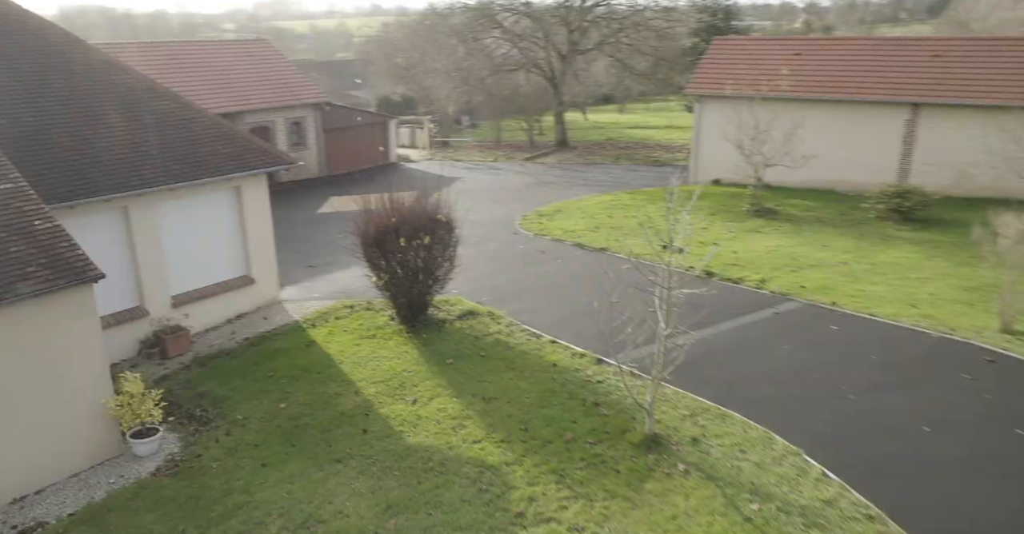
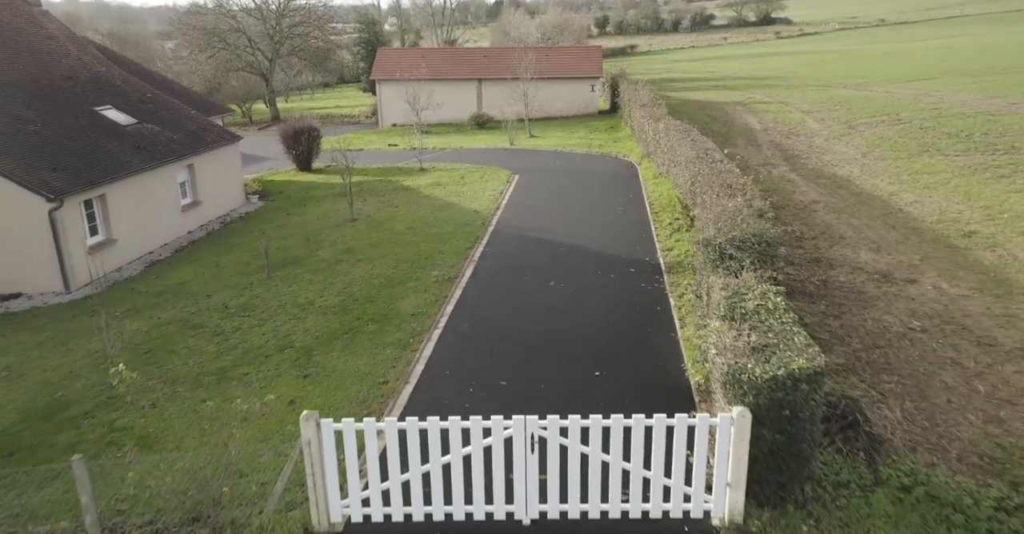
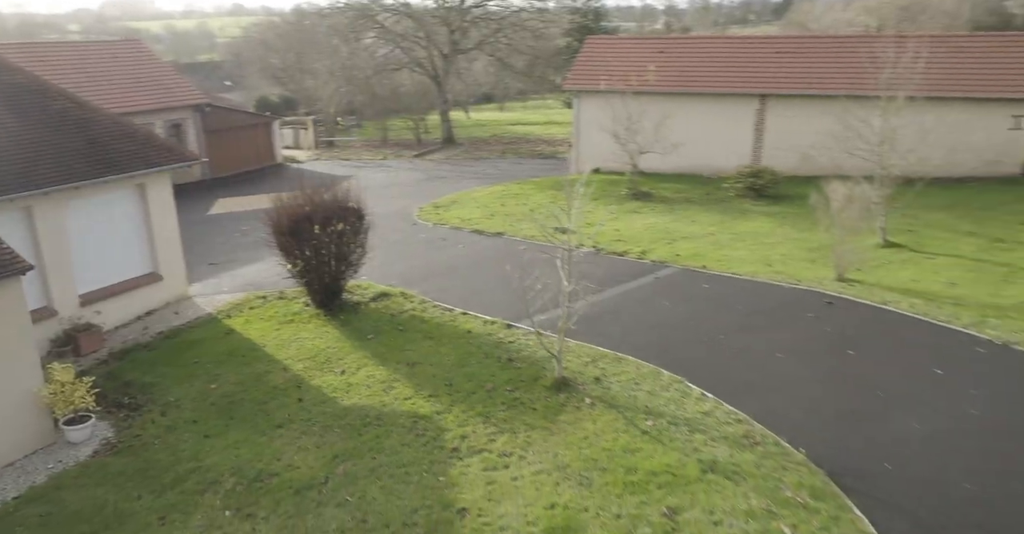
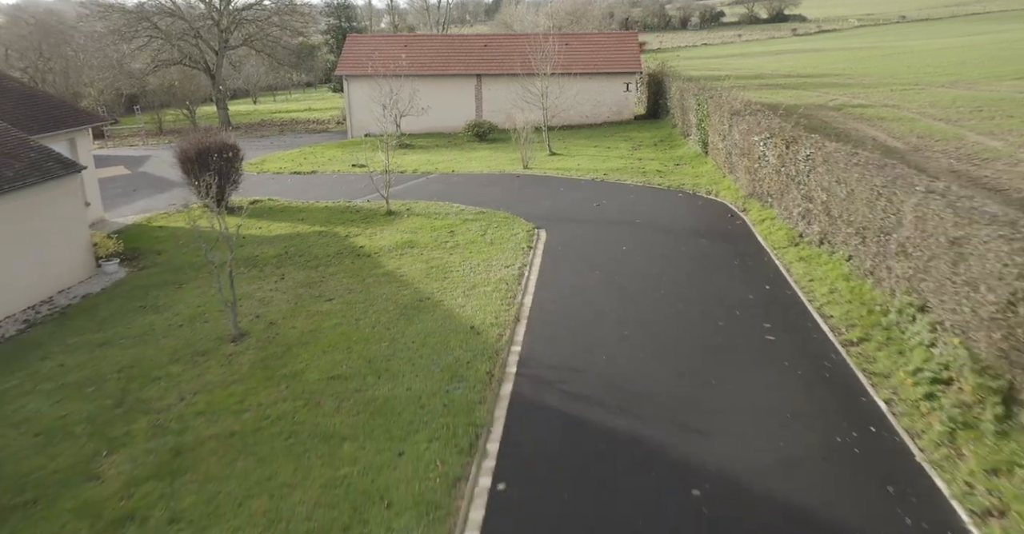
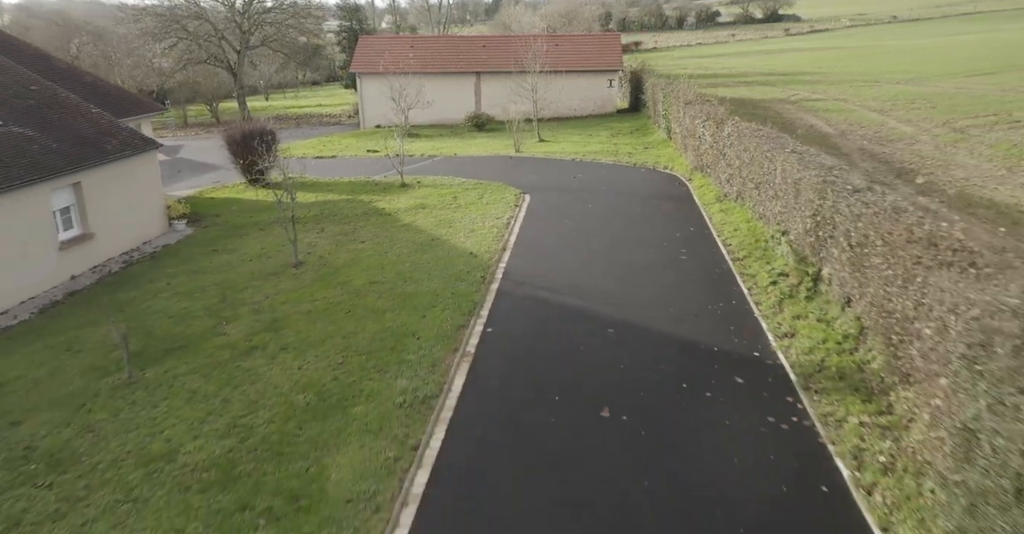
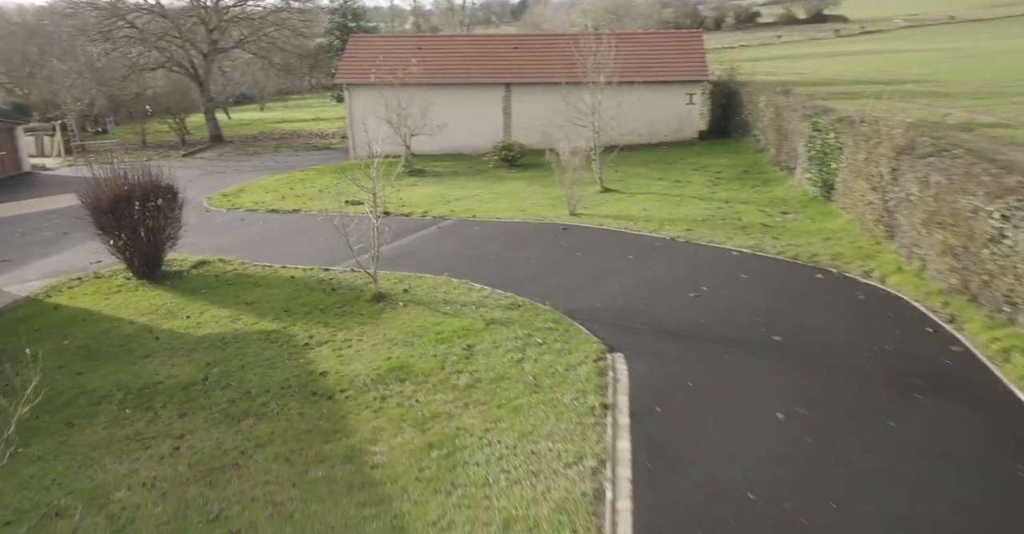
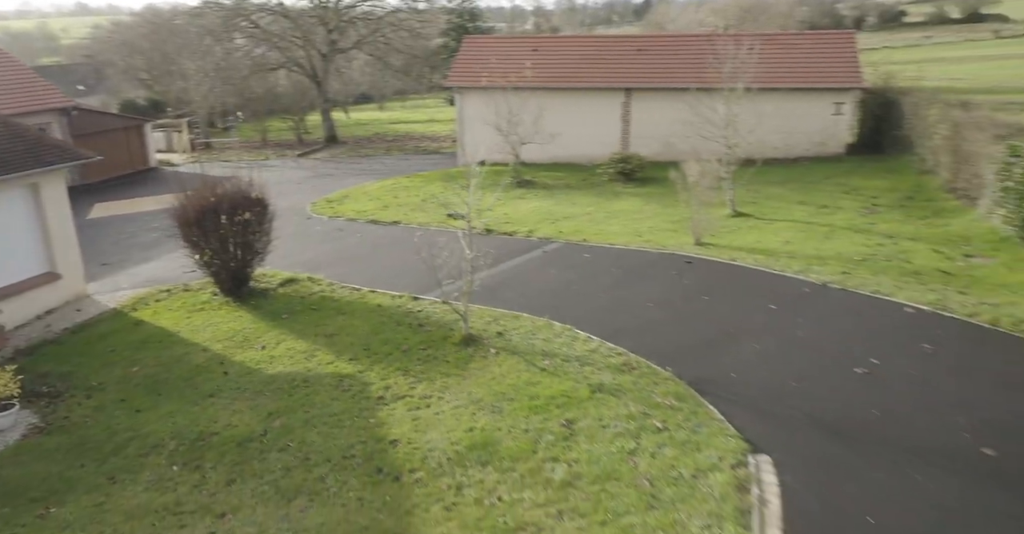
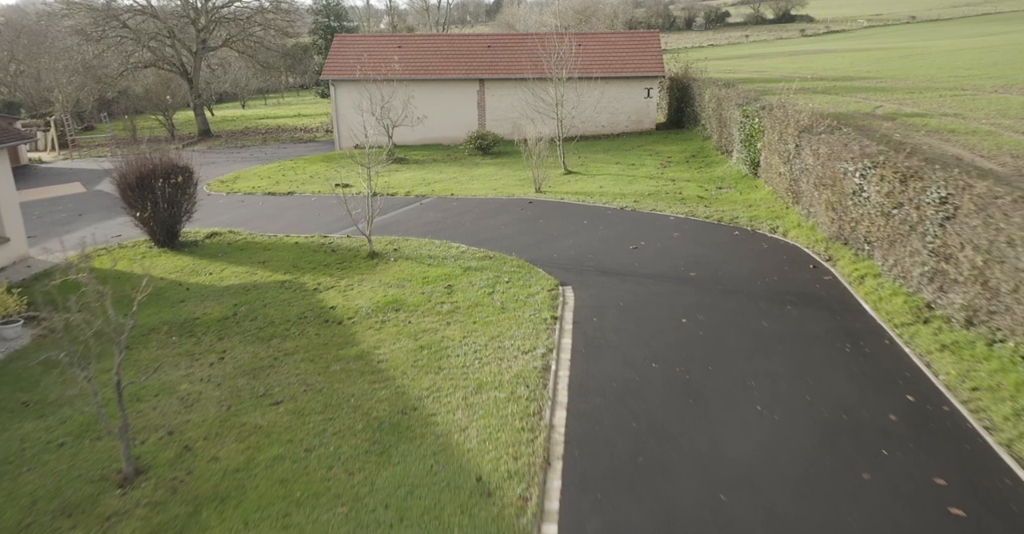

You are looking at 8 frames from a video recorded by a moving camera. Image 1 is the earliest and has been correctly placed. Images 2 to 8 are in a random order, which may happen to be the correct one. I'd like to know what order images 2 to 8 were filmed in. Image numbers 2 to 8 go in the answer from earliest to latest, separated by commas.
3, 7, 6, 8, 4, 5, 2
